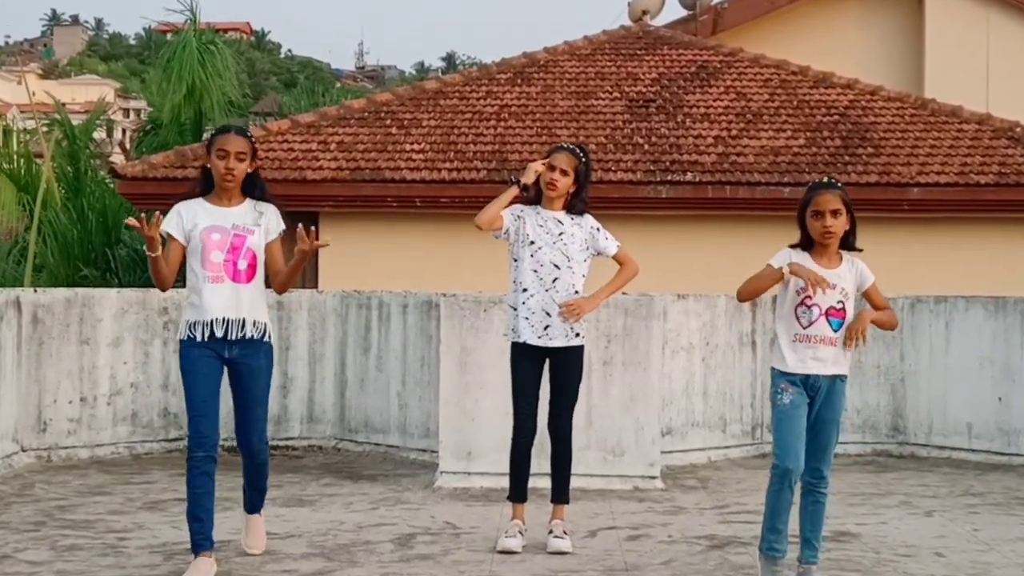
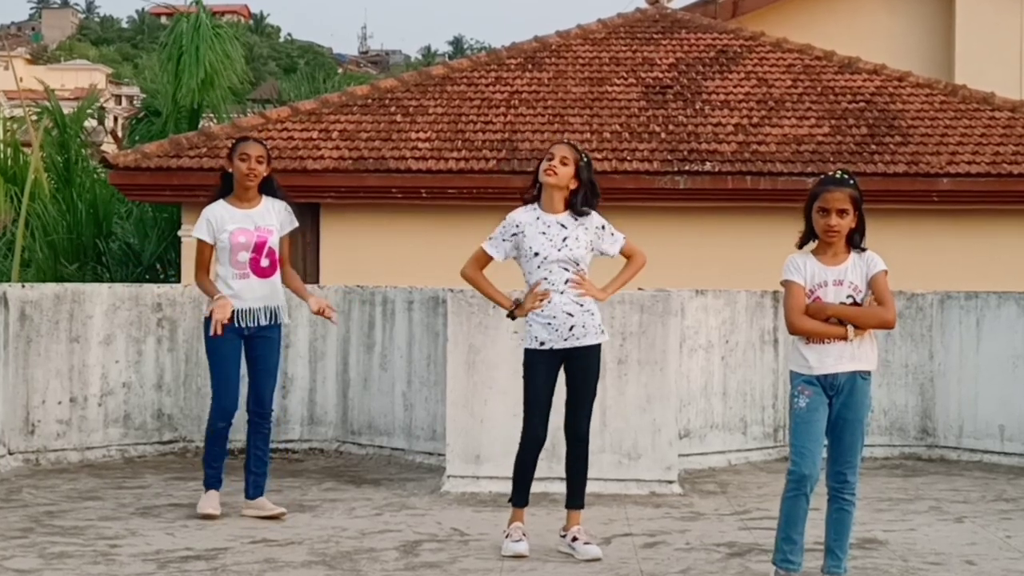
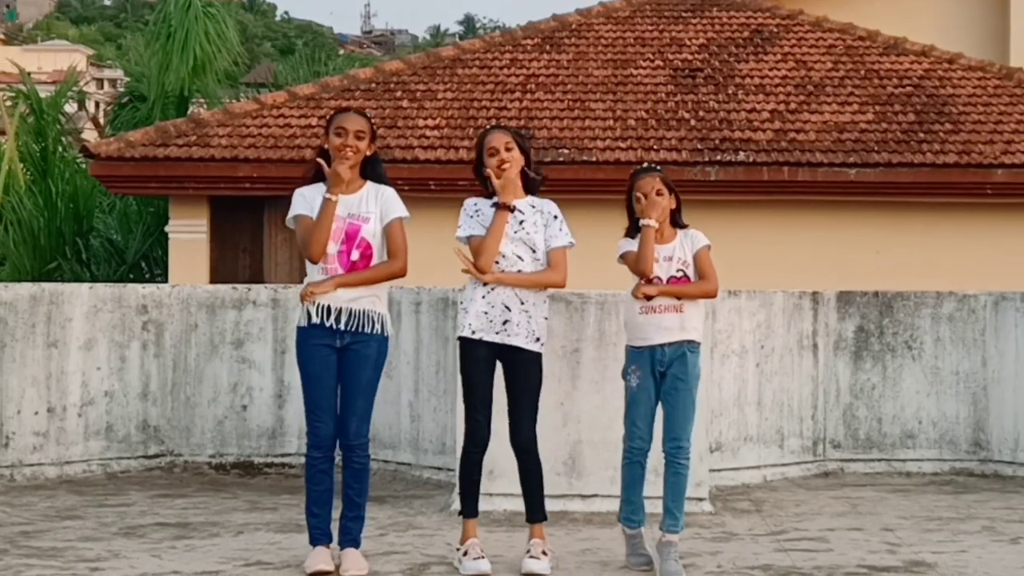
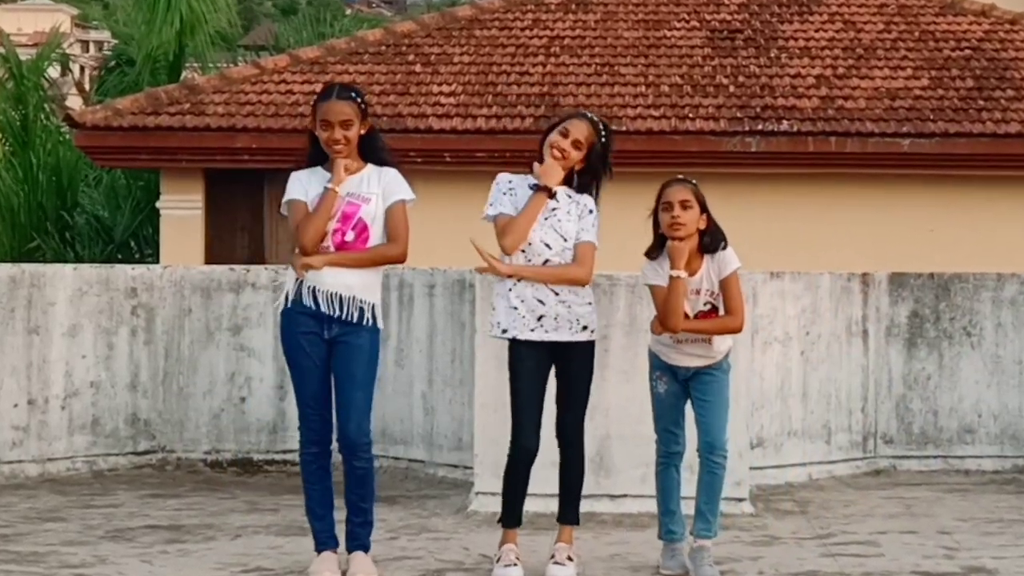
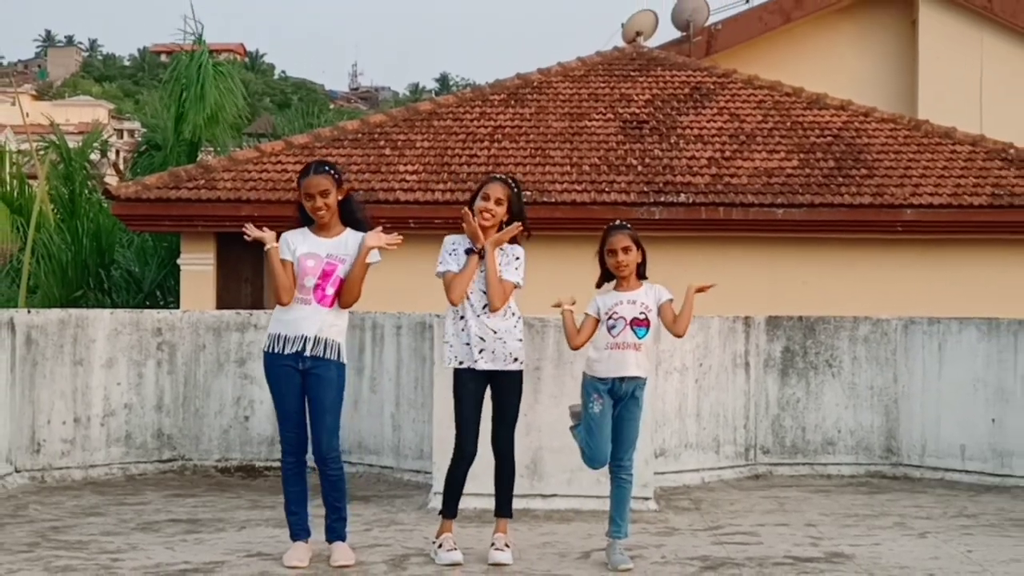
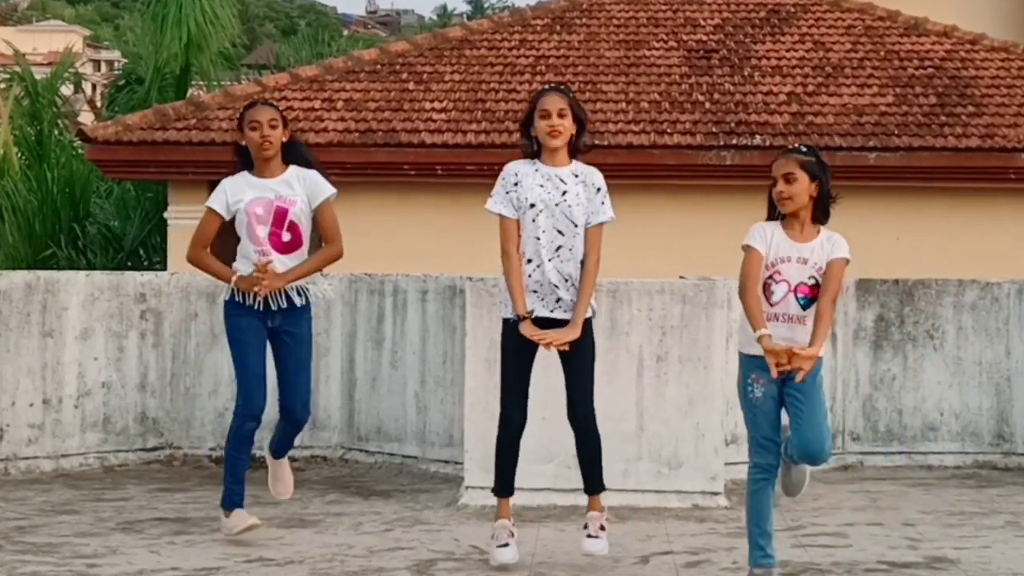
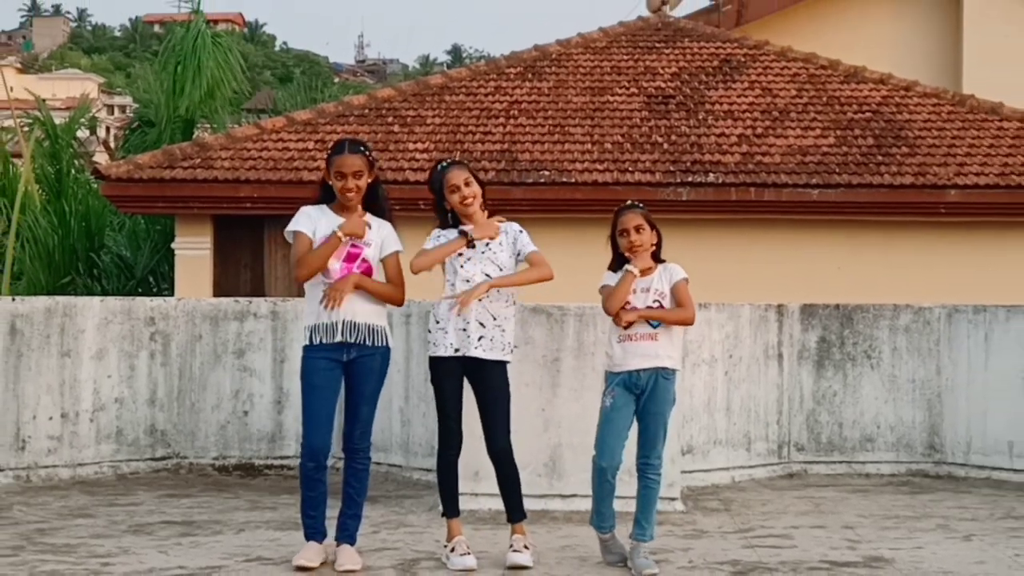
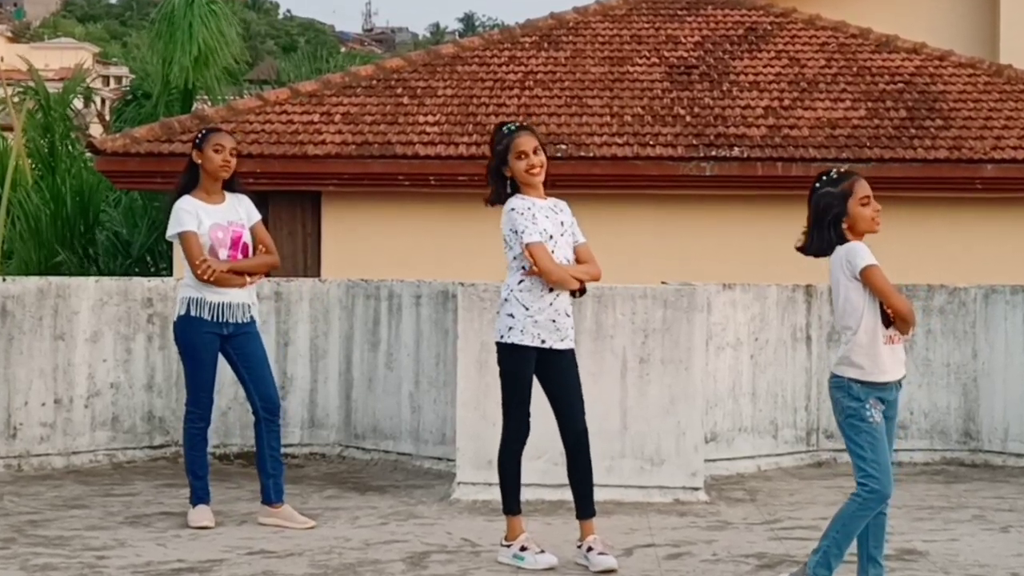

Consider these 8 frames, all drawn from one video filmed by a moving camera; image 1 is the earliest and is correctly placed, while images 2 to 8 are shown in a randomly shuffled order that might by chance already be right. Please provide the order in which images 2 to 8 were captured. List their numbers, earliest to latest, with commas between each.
2, 8, 6, 4, 3, 7, 5
